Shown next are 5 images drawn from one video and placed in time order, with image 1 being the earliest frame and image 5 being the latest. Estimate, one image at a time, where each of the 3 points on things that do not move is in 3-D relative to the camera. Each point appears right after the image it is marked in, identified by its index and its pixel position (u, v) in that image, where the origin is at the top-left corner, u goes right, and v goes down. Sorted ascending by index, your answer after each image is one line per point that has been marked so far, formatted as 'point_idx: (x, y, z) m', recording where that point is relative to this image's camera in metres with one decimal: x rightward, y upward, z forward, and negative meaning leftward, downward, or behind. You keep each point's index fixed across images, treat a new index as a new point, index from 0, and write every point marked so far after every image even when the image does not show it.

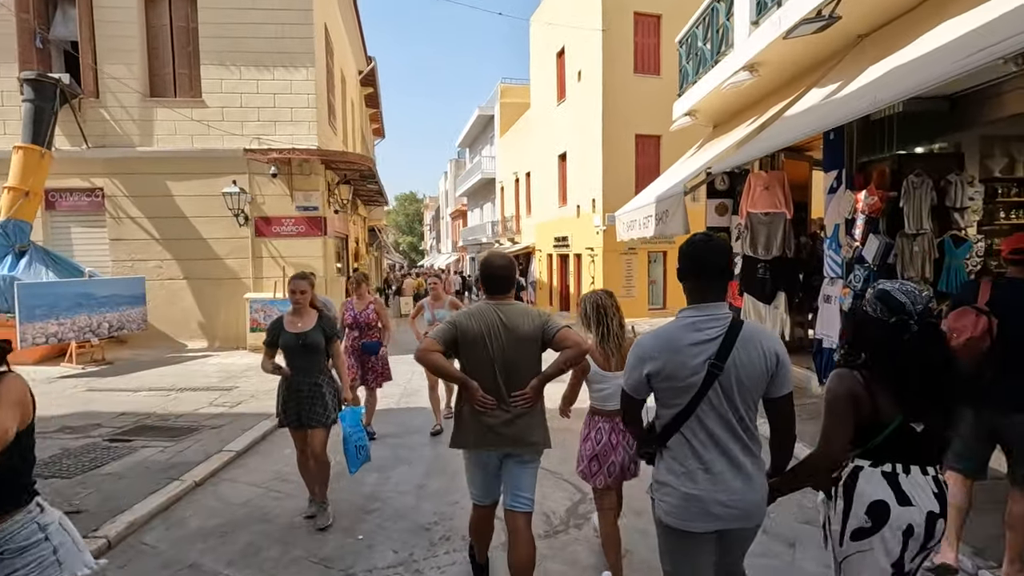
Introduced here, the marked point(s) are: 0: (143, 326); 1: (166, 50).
0: (-6.9, -0.7, +10.1) m
1: (-7.0, +4.8, +10.8) m
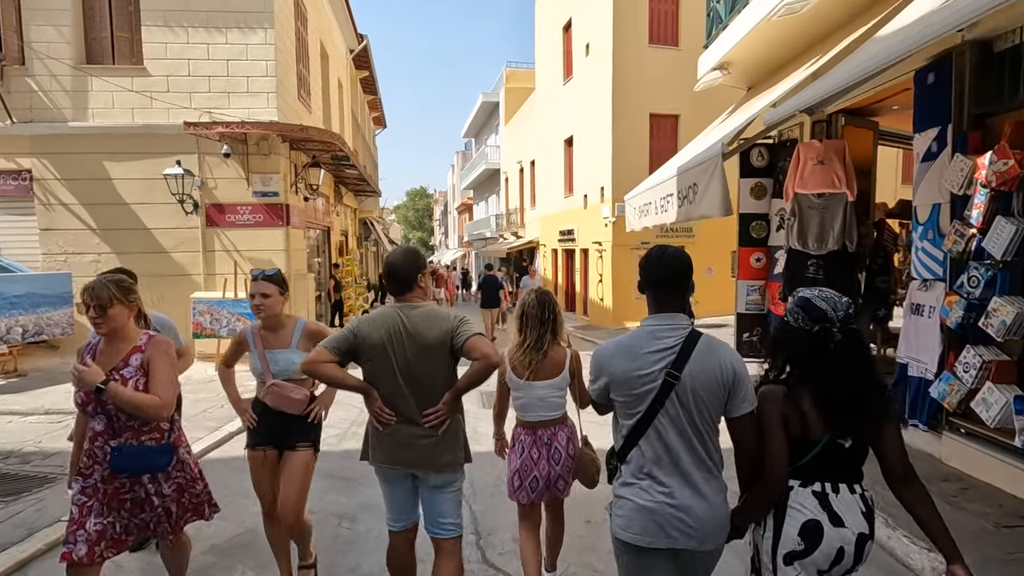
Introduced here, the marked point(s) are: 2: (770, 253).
0: (-7.1, -0.7, +8.6) m
1: (-7.1, +4.8, +9.3) m
2: (+3.2, +0.4, +6.5) m
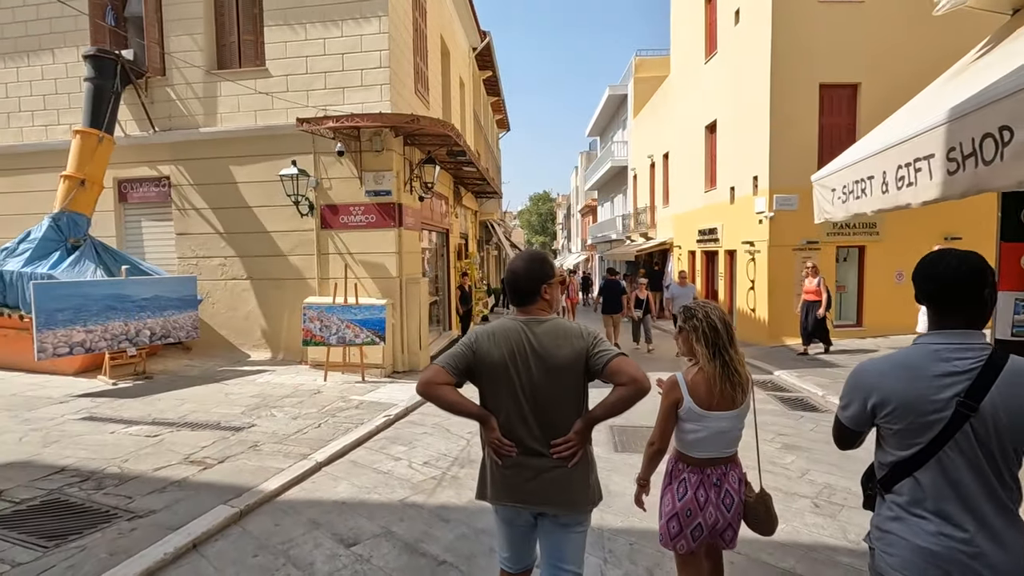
0: (-5.1, -0.8, +8.6) m
1: (-4.9, +4.8, +9.4) m
2: (+4.4, +0.3, +4.3) m
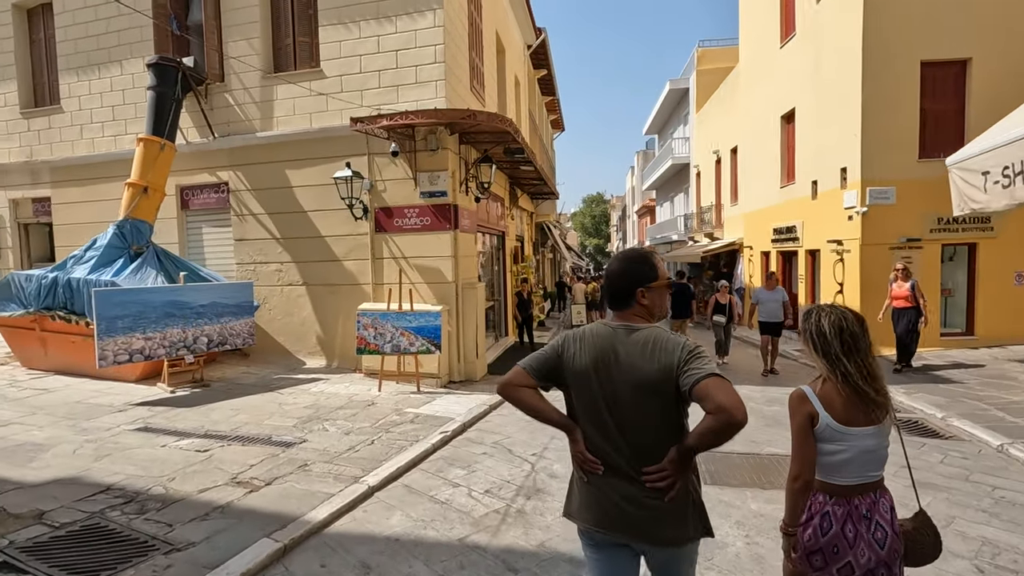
0: (-4.1, -0.9, +8.5) m
1: (-3.9, +4.7, +9.3) m
2: (+4.9, +0.3, +3.3) m
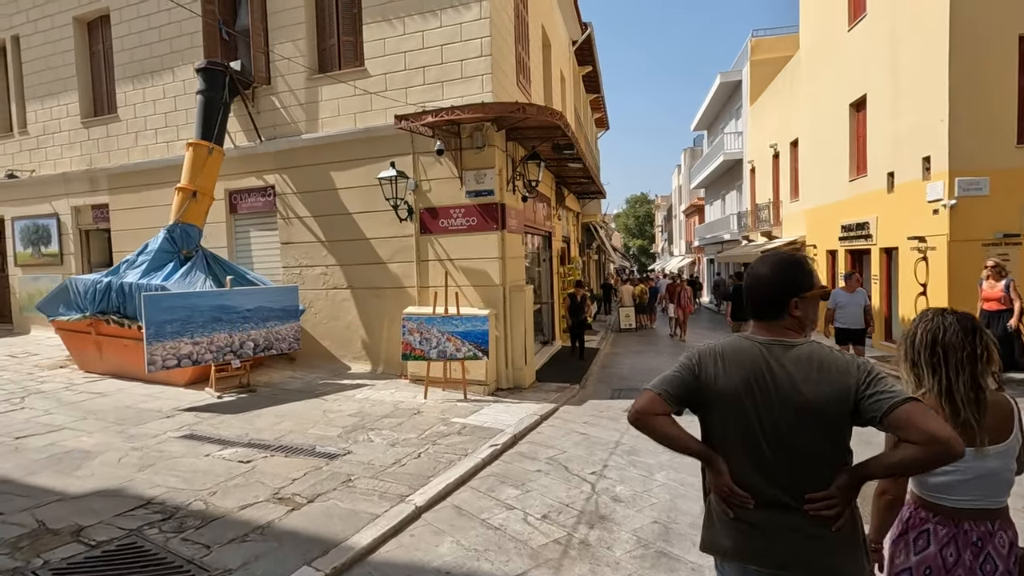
0: (-3.4, -0.9, +8.4) m
1: (-3.1, +4.6, +9.1) m
2: (+5.3, +0.3, +2.5) m
